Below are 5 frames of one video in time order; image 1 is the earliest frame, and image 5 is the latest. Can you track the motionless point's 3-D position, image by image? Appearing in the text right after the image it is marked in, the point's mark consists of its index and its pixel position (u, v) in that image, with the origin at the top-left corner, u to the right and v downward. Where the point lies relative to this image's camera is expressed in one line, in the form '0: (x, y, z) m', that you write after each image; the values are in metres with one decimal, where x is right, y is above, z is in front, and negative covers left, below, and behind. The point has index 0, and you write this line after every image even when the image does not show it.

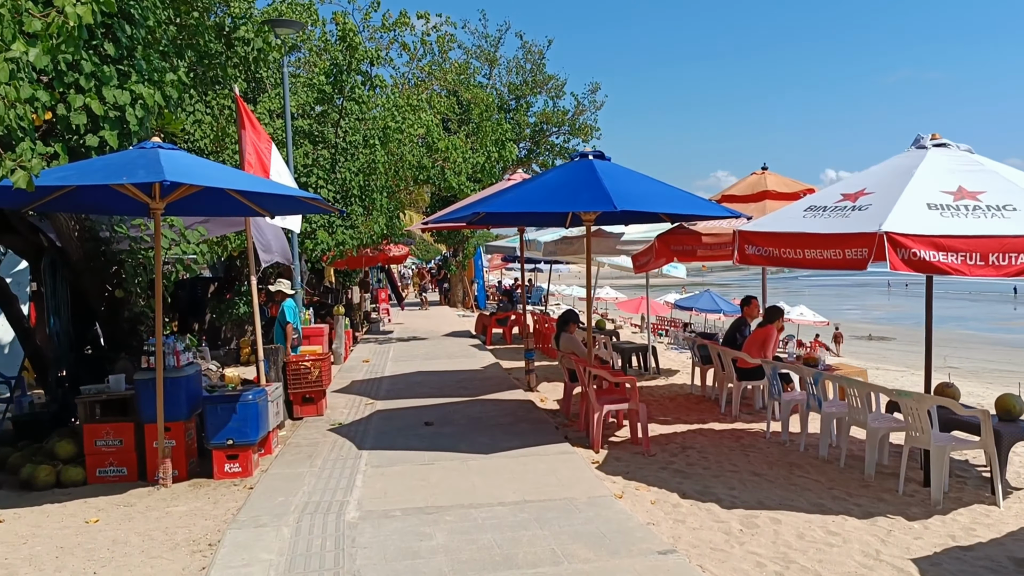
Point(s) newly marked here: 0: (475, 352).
0: (-0.7, -1.1, +15.0) m
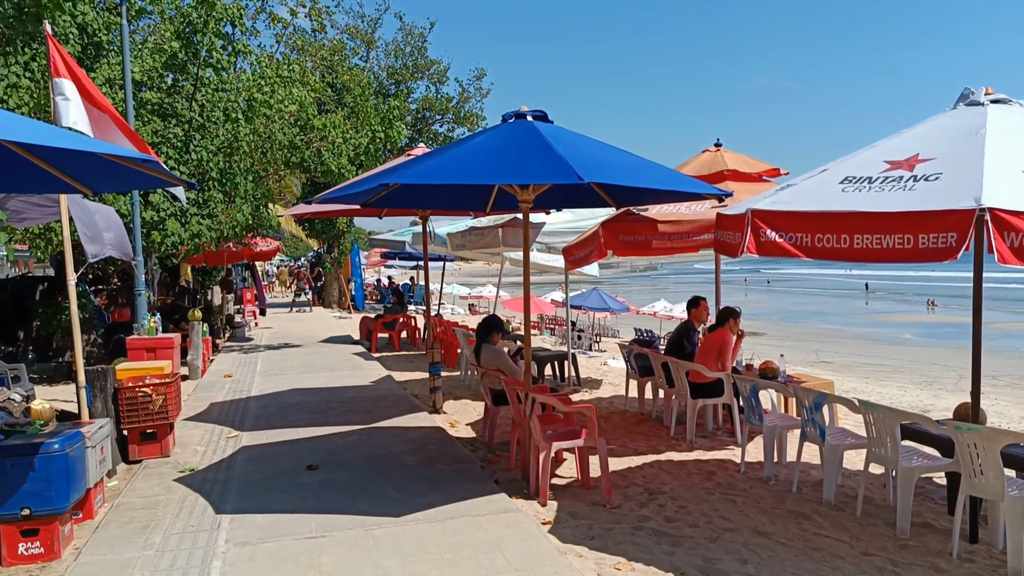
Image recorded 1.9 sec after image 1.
0: (-2.4, -1.1, +13.1) m
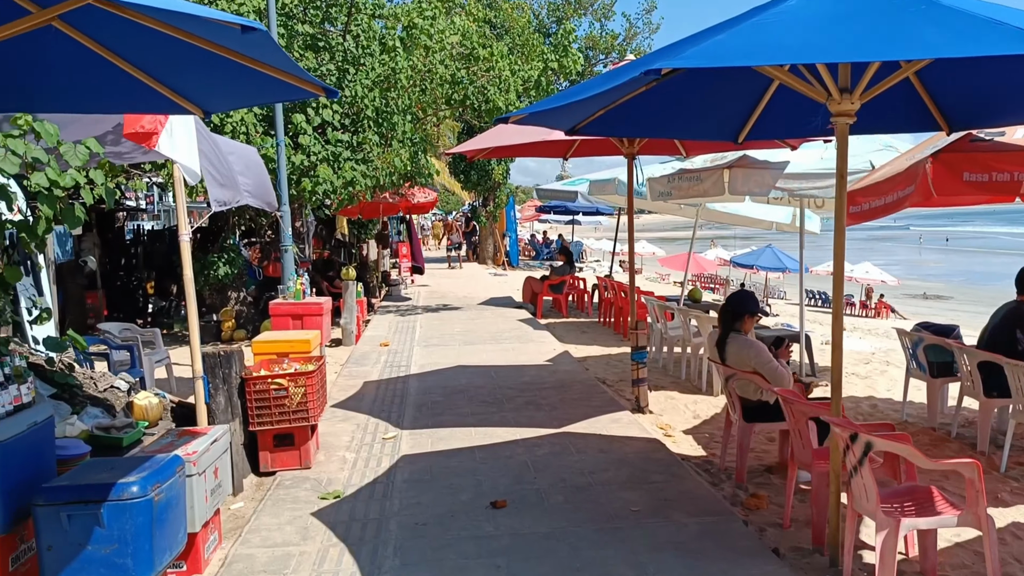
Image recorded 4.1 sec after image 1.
0: (+0.2, -0.6, +11.2) m
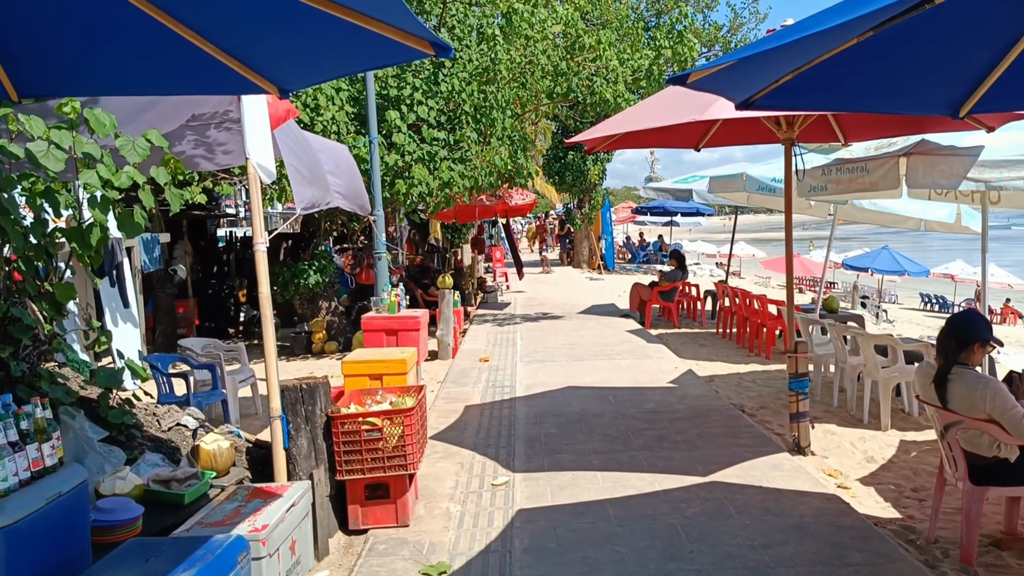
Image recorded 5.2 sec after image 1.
0: (+1.6, -0.7, +10.1) m
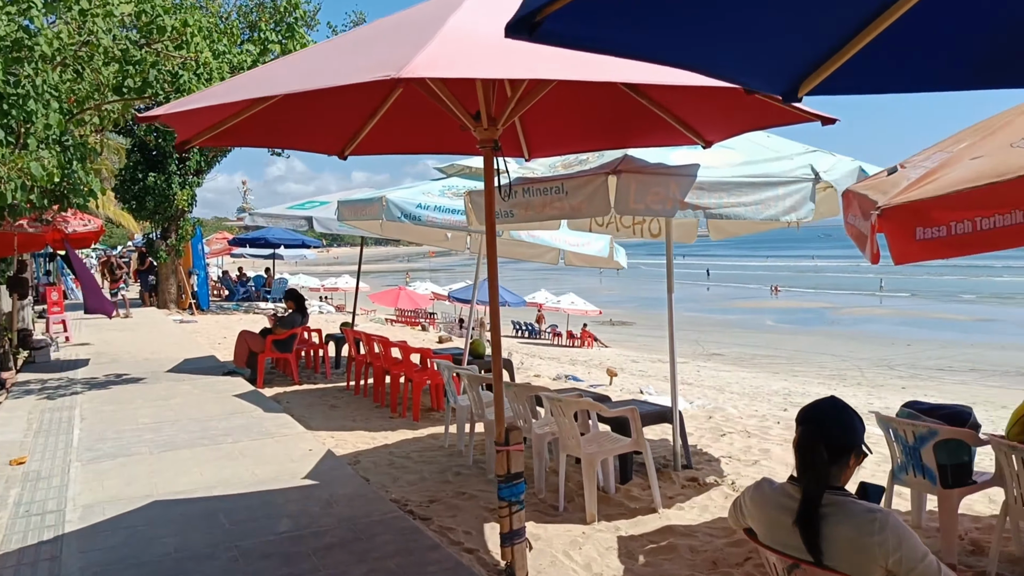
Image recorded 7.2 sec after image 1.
0: (-2.4, -1.2, +7.8) m
